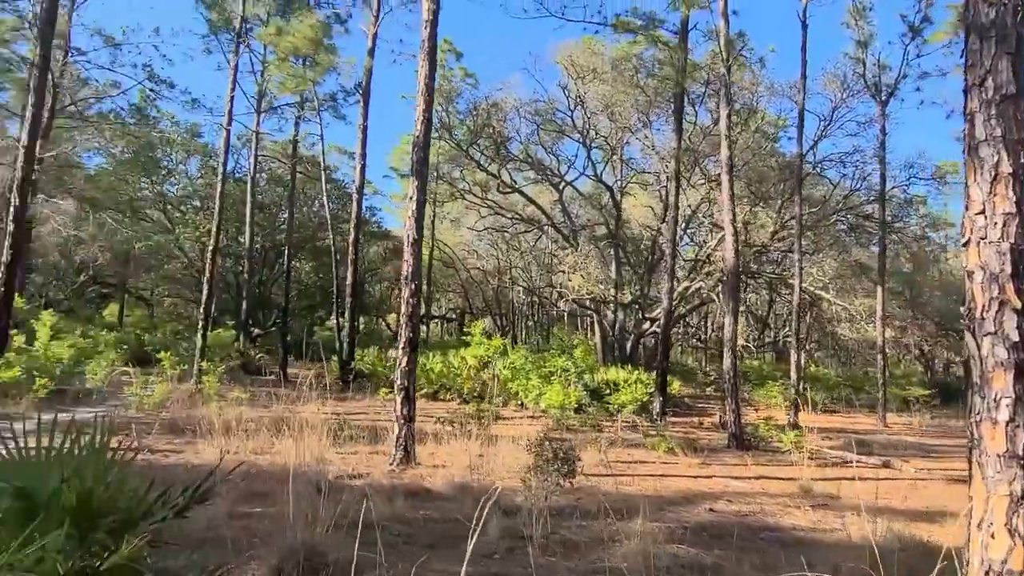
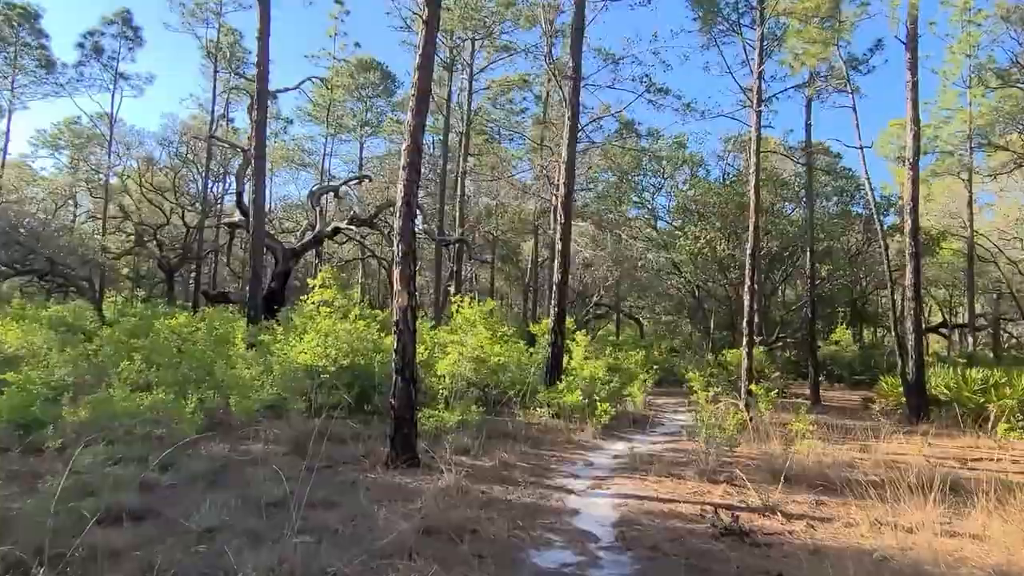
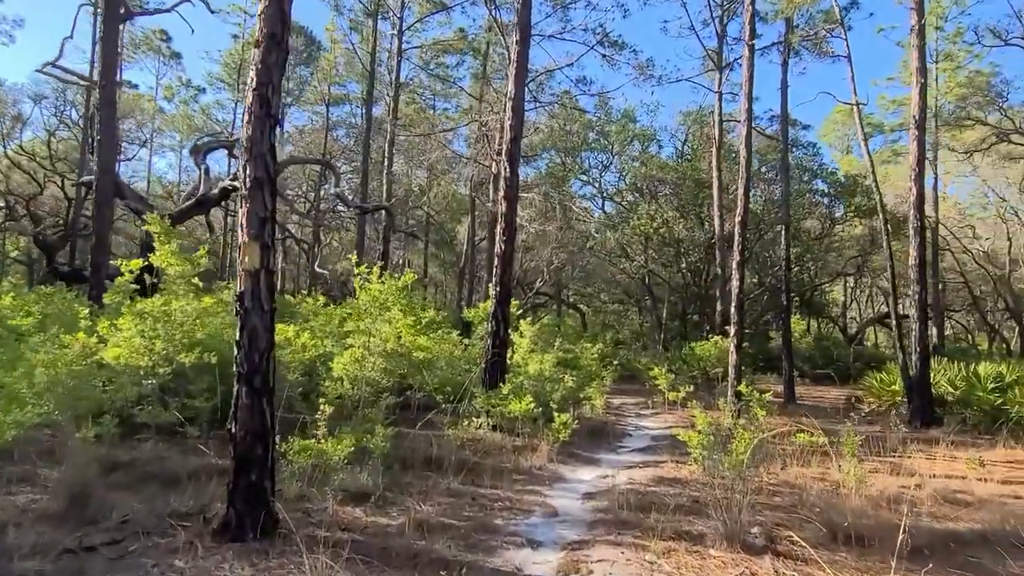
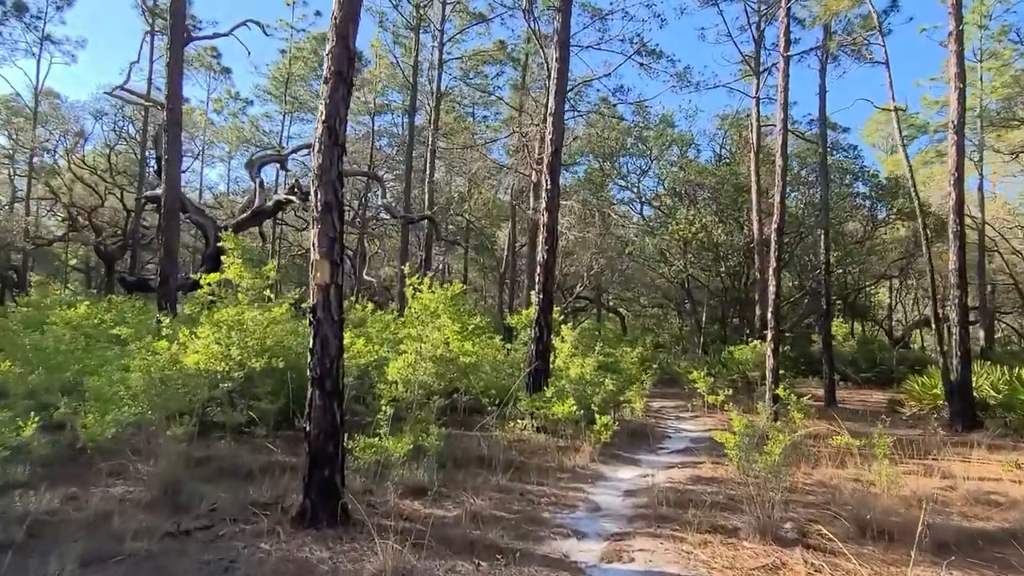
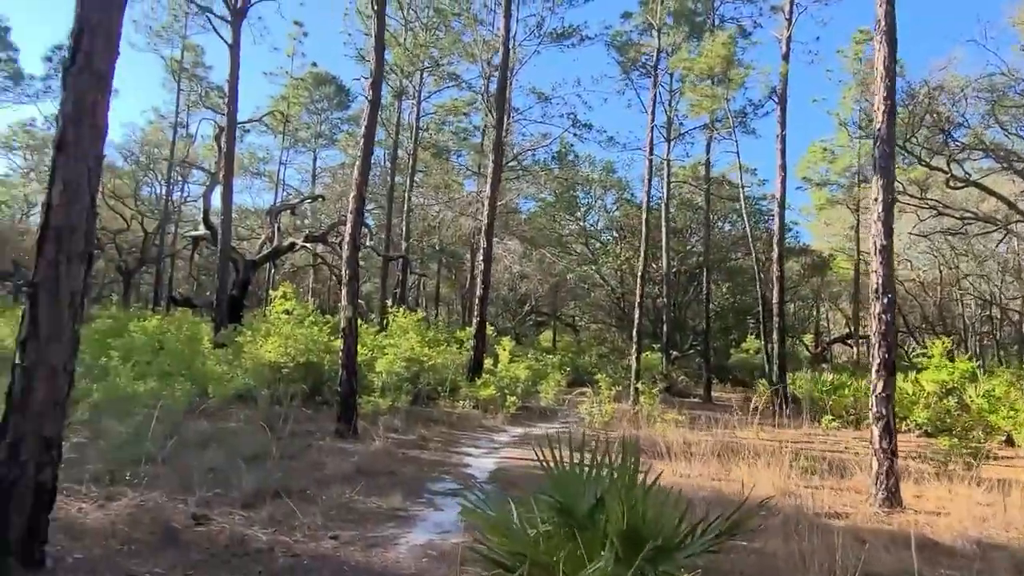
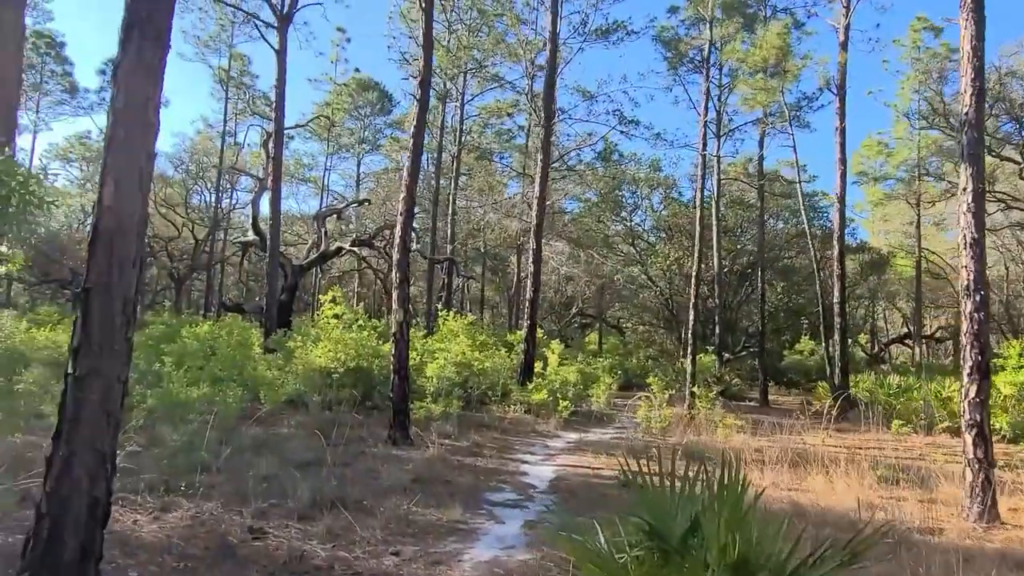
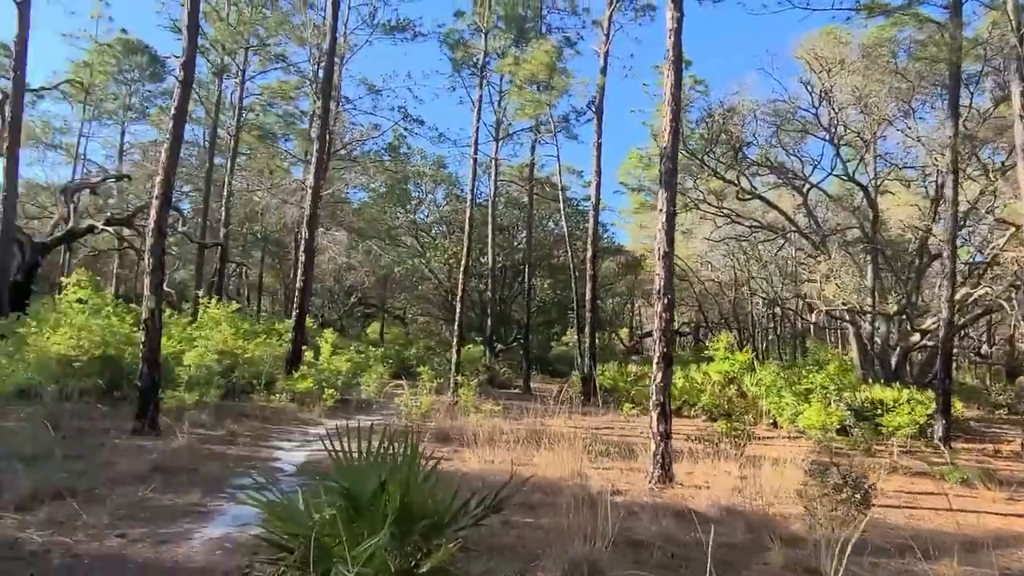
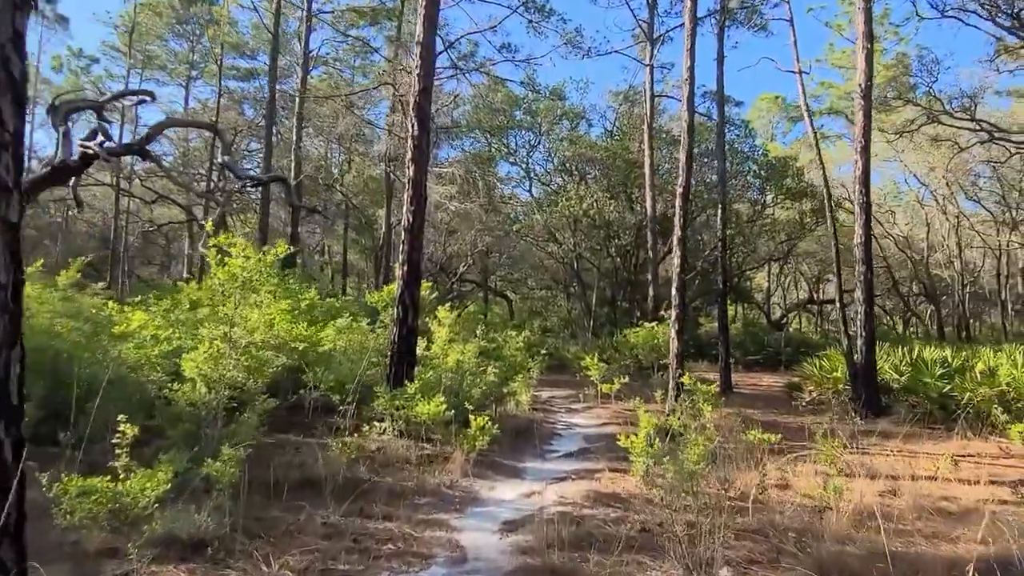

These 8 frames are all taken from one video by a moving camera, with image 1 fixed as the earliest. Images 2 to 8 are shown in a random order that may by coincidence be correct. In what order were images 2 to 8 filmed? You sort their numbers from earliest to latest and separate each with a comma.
7, 5, 6, 2, 4, 3, 8
